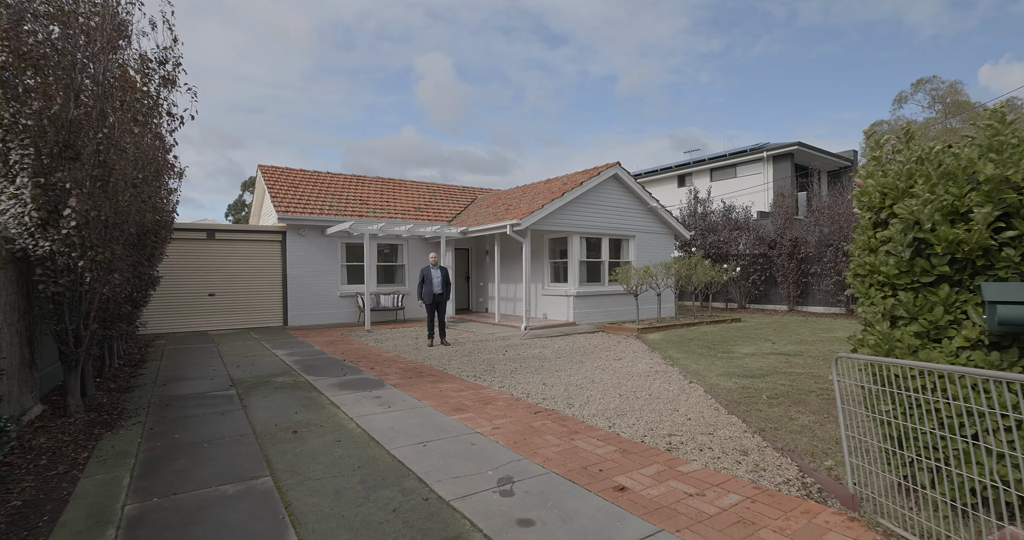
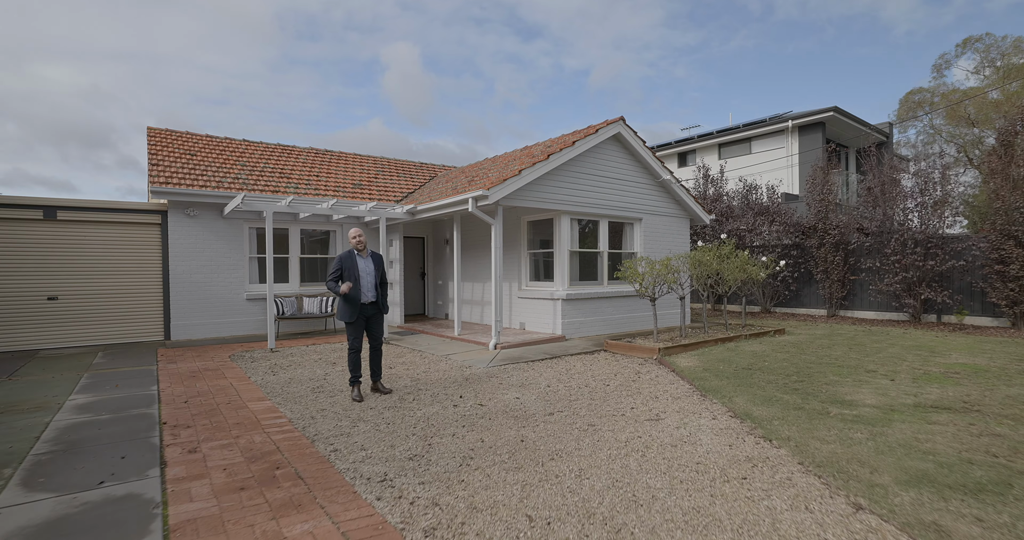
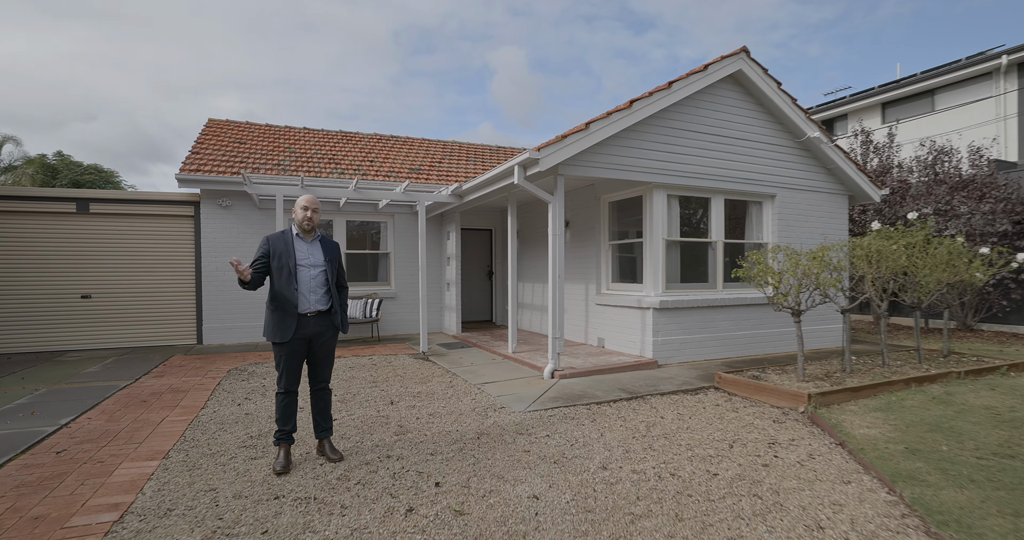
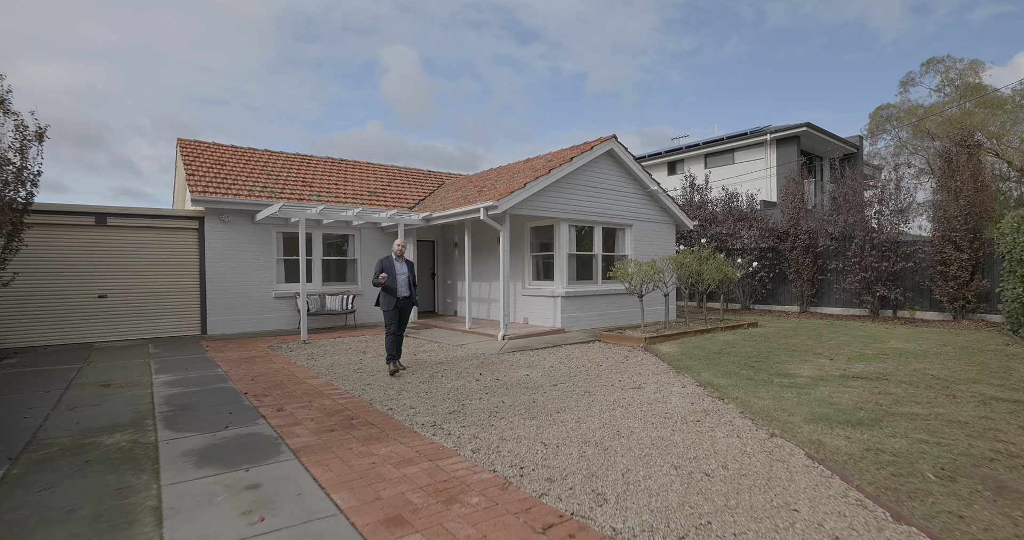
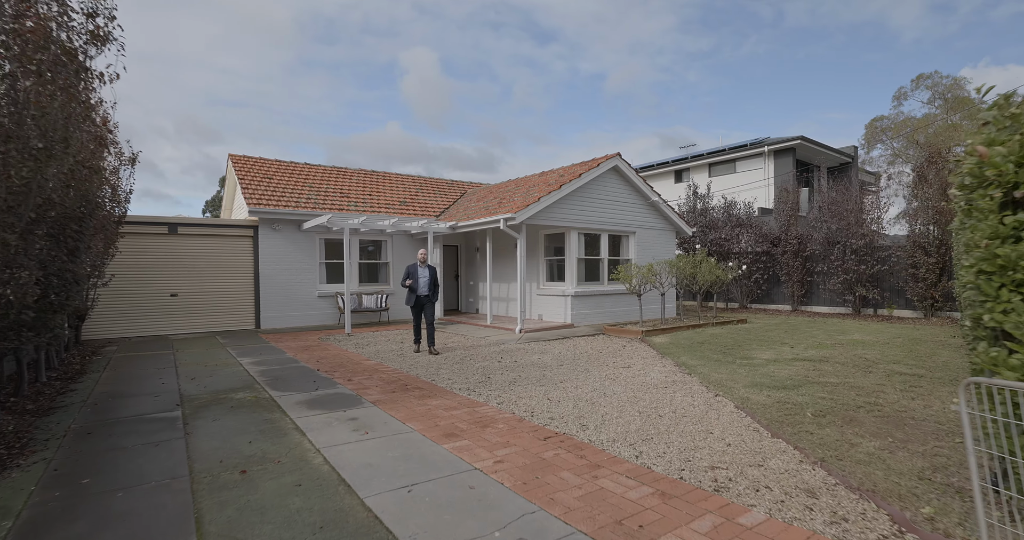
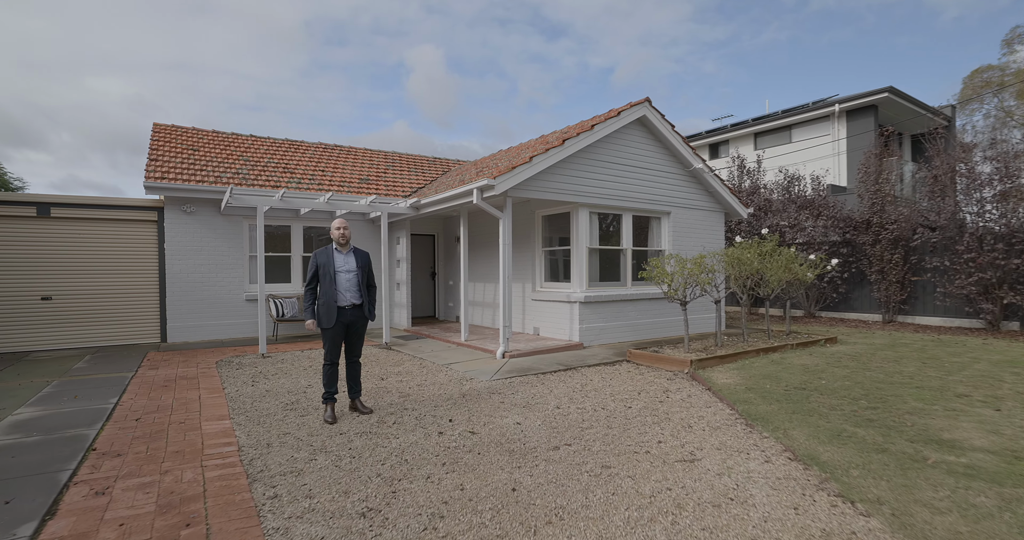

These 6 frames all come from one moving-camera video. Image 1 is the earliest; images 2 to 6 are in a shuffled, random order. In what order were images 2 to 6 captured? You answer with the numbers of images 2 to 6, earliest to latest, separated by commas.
5, 4, 2, 6, 3
